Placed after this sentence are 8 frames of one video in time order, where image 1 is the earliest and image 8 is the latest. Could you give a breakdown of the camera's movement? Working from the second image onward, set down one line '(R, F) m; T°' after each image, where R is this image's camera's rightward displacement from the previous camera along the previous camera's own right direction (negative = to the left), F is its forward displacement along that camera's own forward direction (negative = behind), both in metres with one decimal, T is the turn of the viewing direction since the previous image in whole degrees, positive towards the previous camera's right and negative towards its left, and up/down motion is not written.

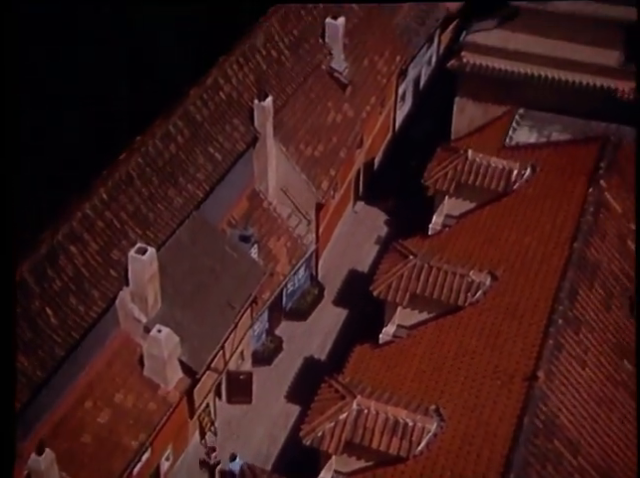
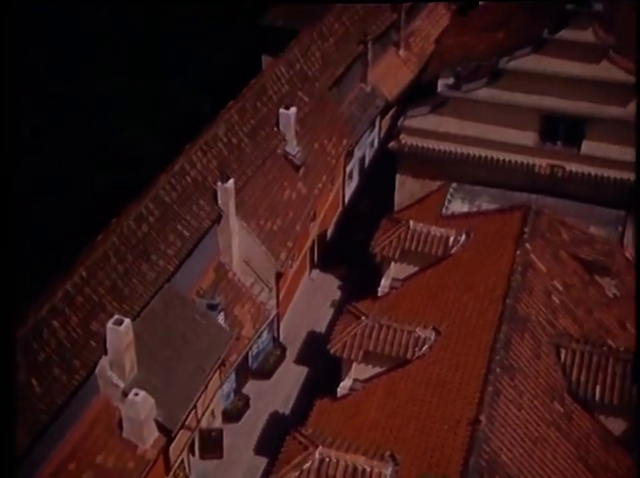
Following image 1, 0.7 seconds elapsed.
(+0.1, -1.5) m; +3°
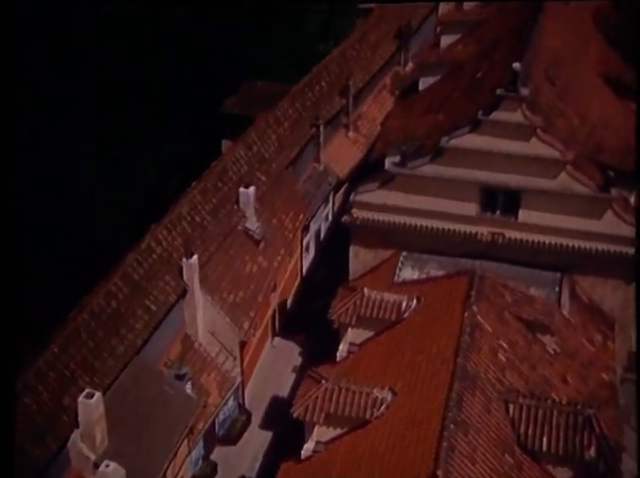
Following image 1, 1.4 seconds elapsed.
(0.0, -1.0) m; +3°
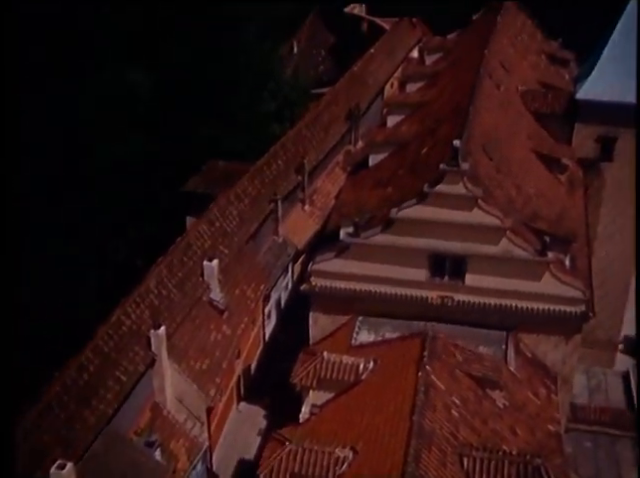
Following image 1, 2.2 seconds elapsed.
(0.0, -1.1) m; +3°
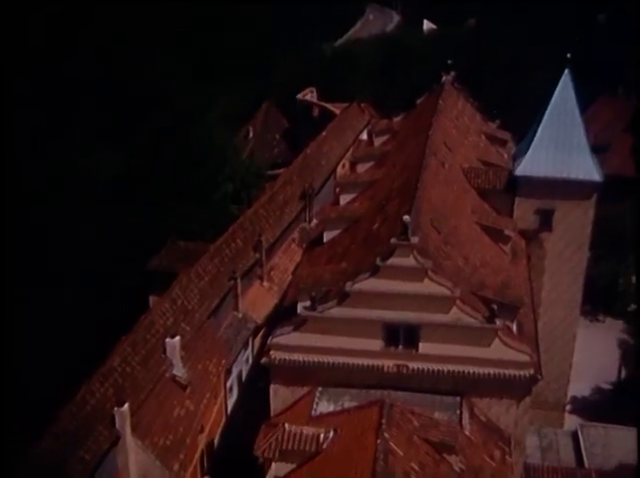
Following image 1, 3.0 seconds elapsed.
(0.0, -0.7) m; +3°
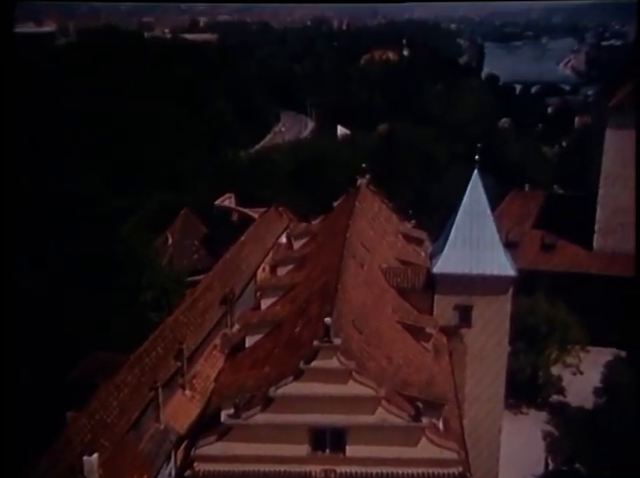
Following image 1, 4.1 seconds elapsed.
(0.0, 0.0) m; +6°
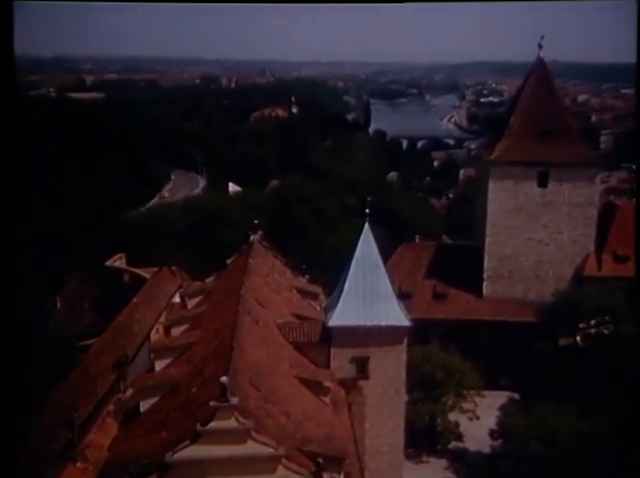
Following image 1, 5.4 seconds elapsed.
(0.0, 0.0) m; +8°
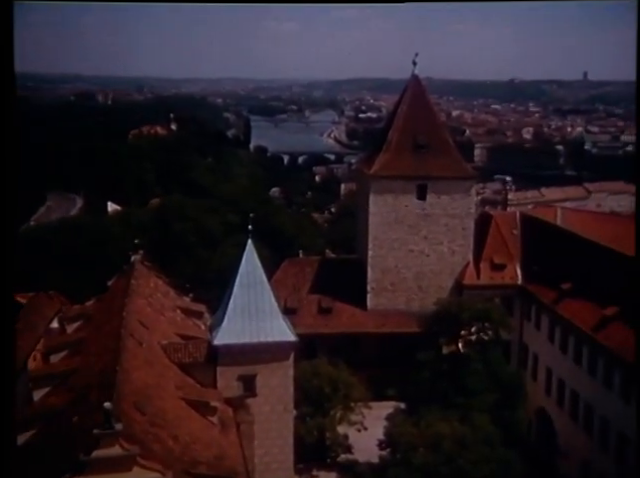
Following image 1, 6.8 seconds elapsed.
(0.0, 0.0) m; +8°
